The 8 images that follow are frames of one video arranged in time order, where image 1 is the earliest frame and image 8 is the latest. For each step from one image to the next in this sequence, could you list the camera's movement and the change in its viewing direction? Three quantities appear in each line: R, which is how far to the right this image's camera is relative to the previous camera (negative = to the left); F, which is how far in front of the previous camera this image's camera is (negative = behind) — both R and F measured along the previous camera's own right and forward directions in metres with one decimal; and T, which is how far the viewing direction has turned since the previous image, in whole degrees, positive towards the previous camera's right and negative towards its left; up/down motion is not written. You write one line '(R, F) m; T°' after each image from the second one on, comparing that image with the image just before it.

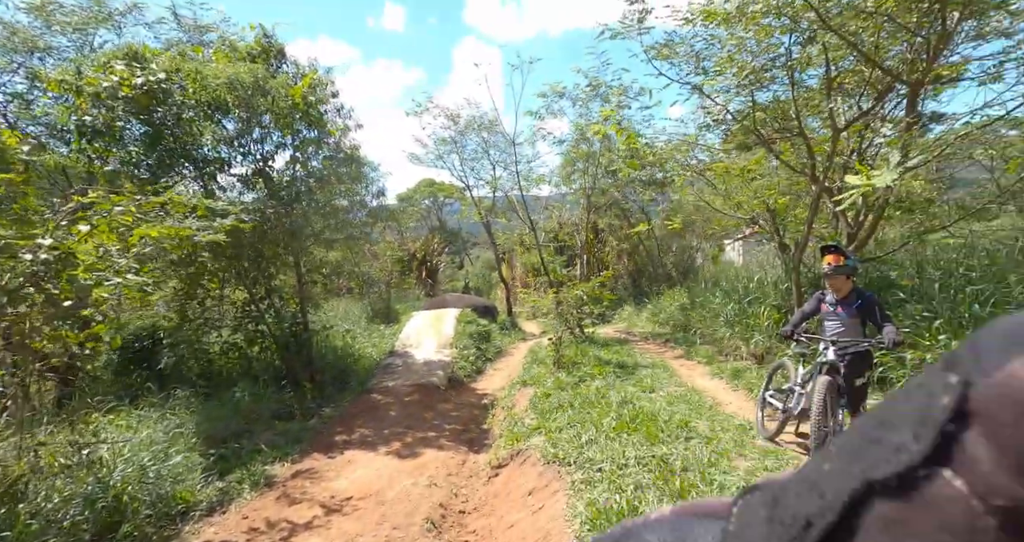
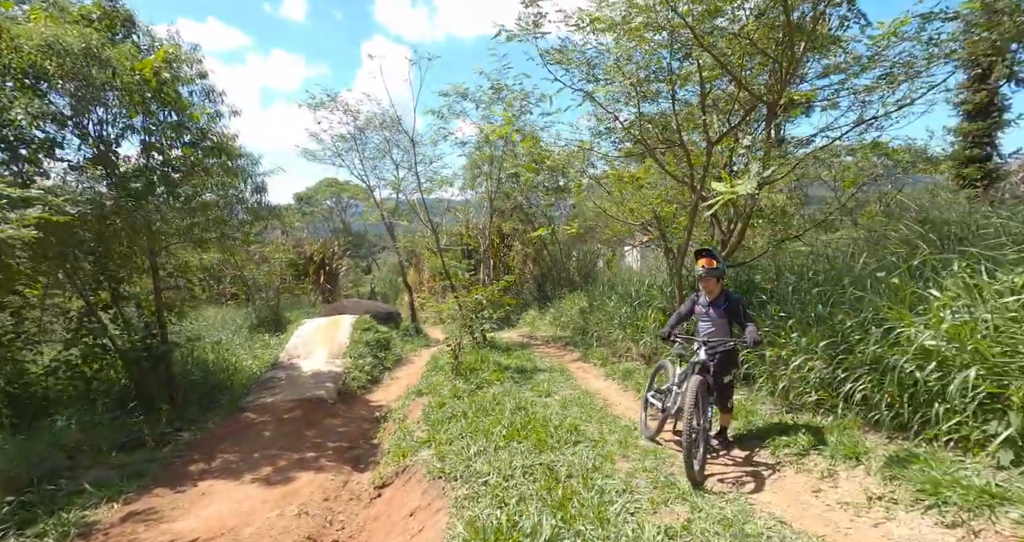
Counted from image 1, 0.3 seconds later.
(+0.2, +0.1) m; +9°
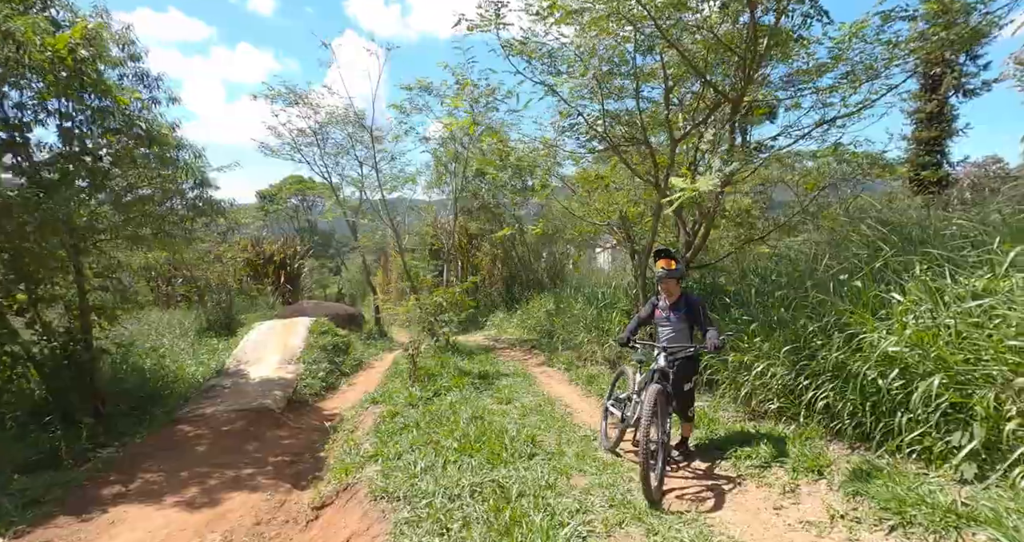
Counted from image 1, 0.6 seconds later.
(+0.2, +0.3) m; +3°
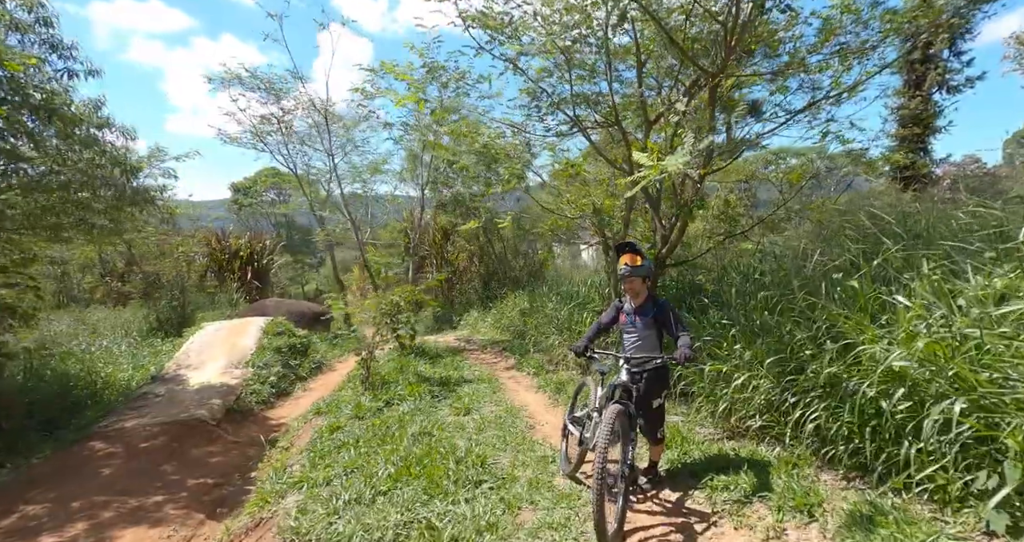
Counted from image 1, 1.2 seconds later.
(+0.3, +0.6) m; +1°
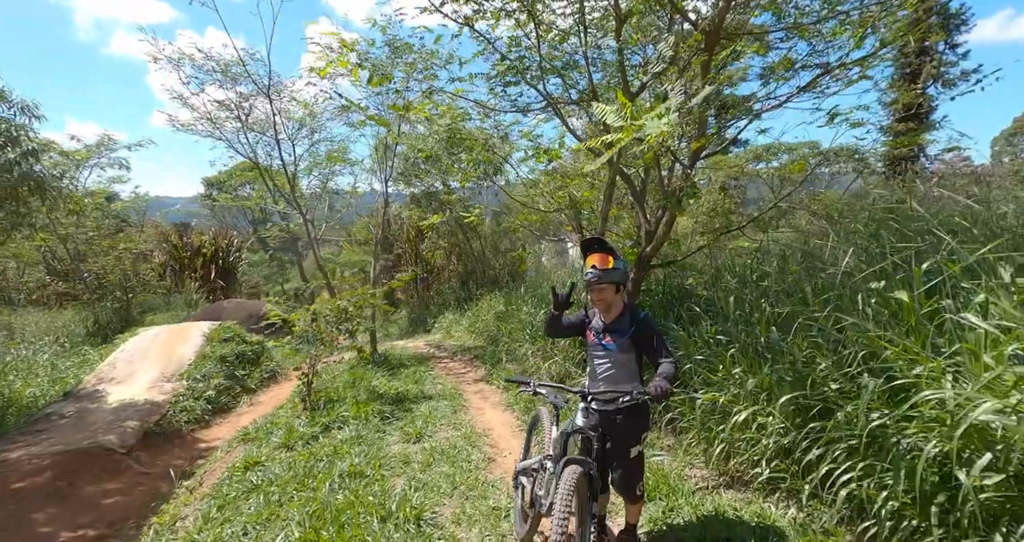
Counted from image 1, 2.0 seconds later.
(+0.3, +0.9) m; +1°
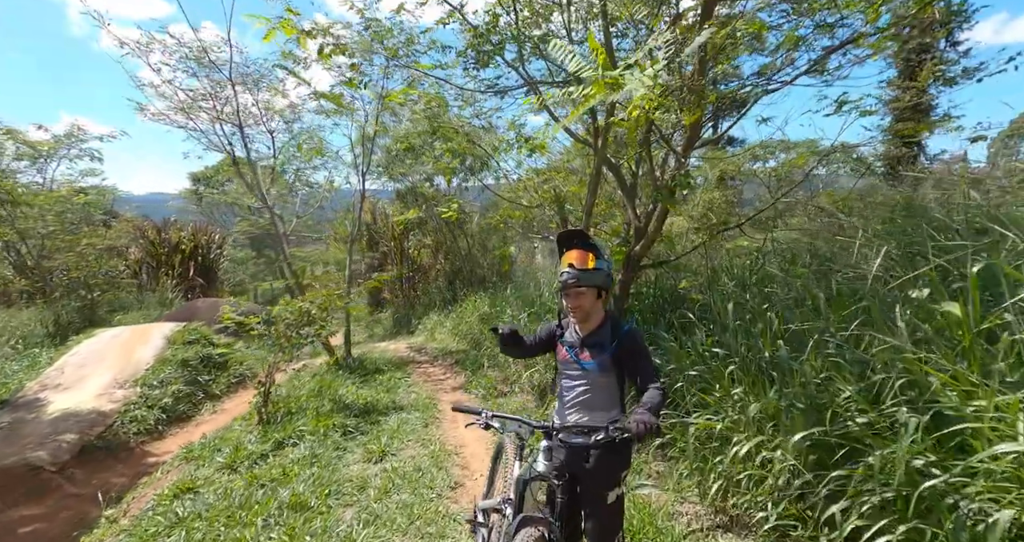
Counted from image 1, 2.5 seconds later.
(+0.2, +0.5) m; 0°
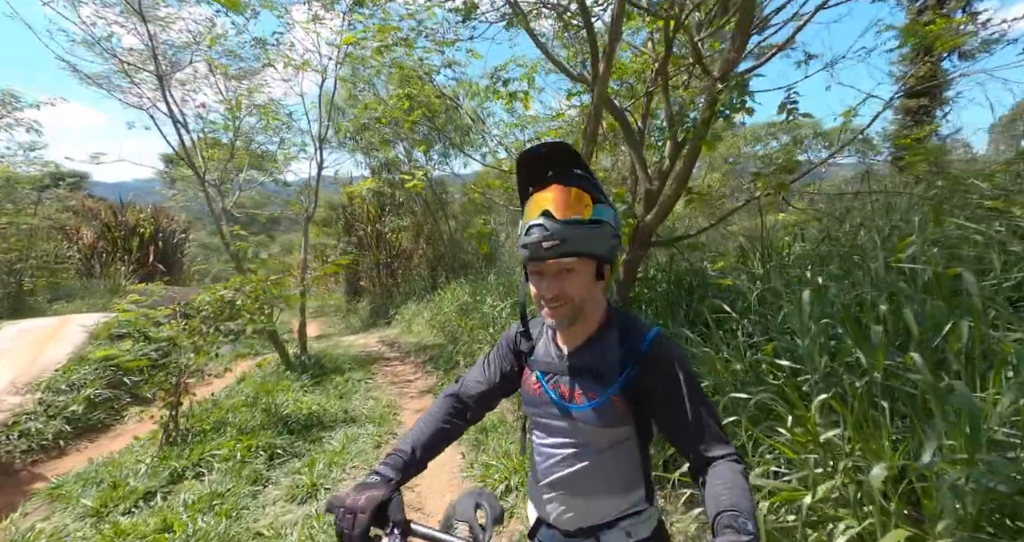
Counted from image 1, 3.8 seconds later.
(+0.1, +1.2) m; +1°
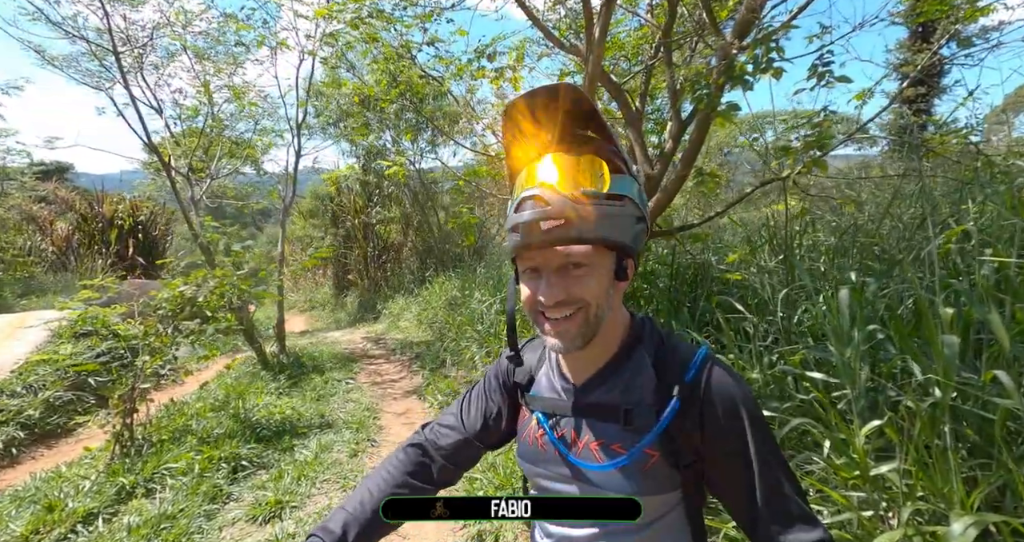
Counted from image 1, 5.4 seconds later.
(0.0, +0.4) m; +1°
